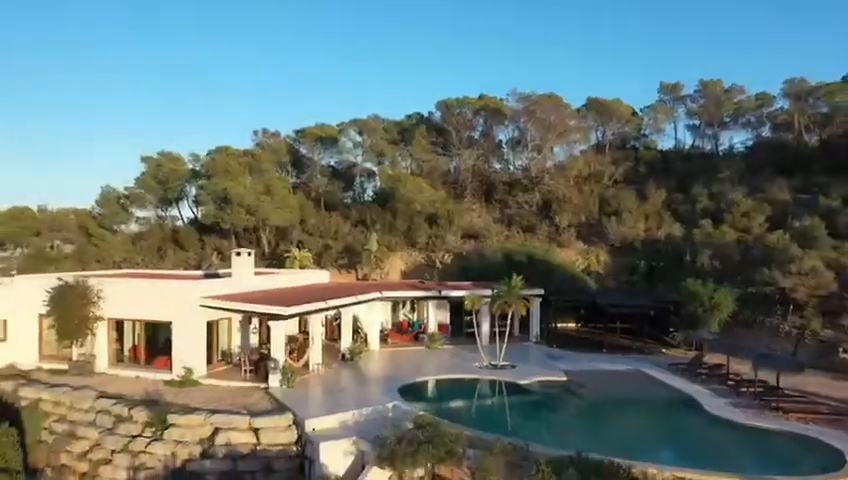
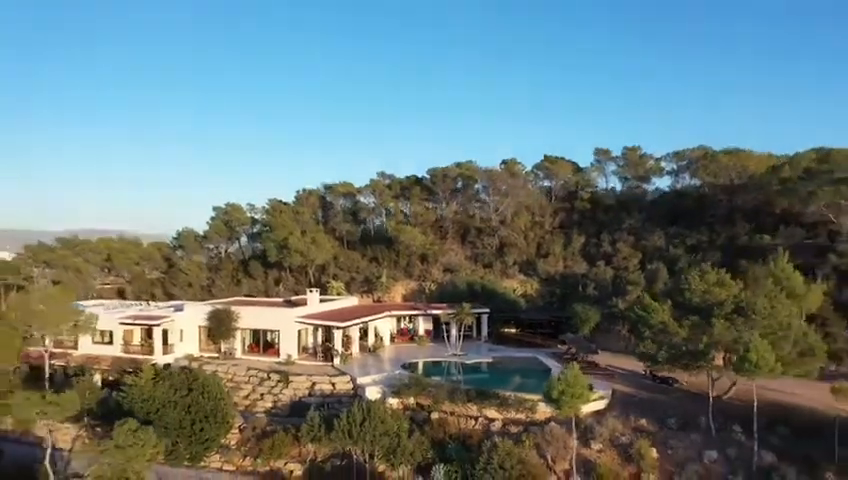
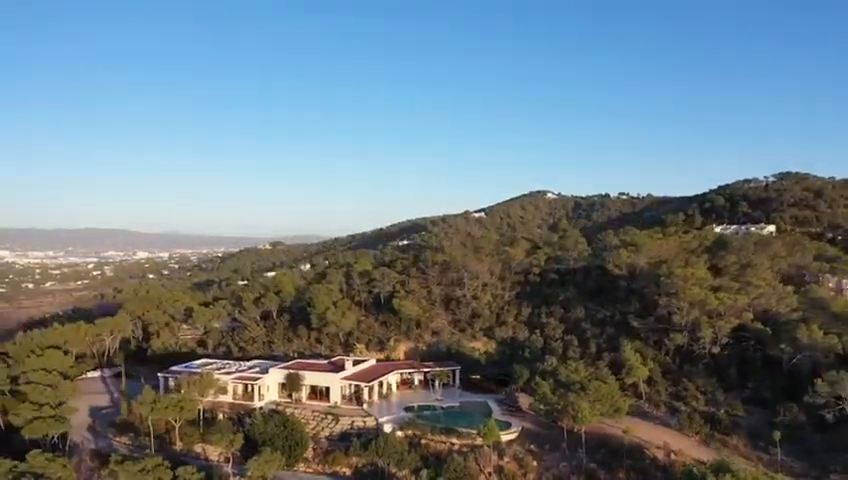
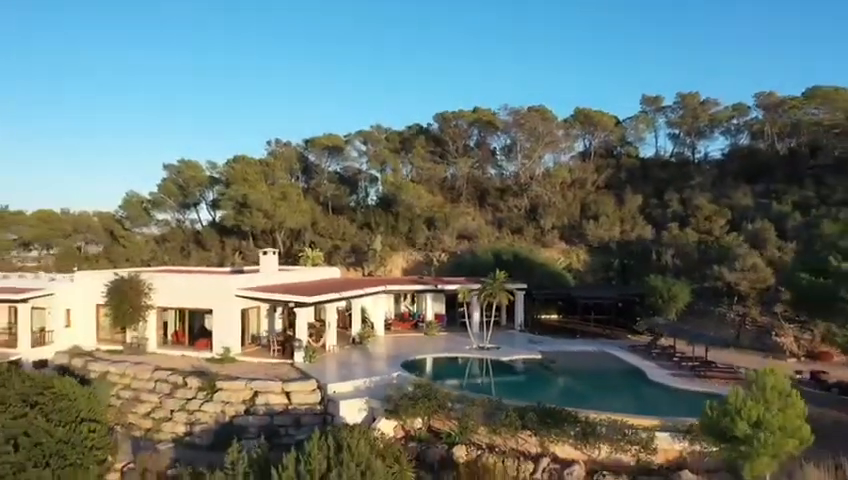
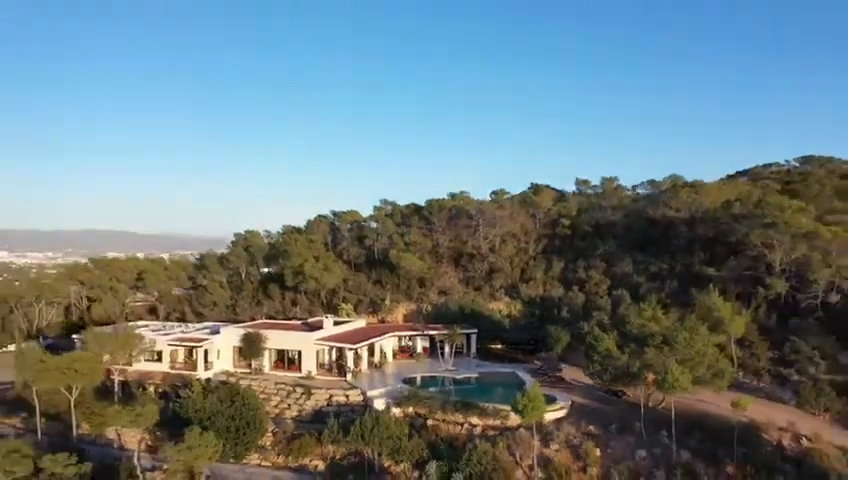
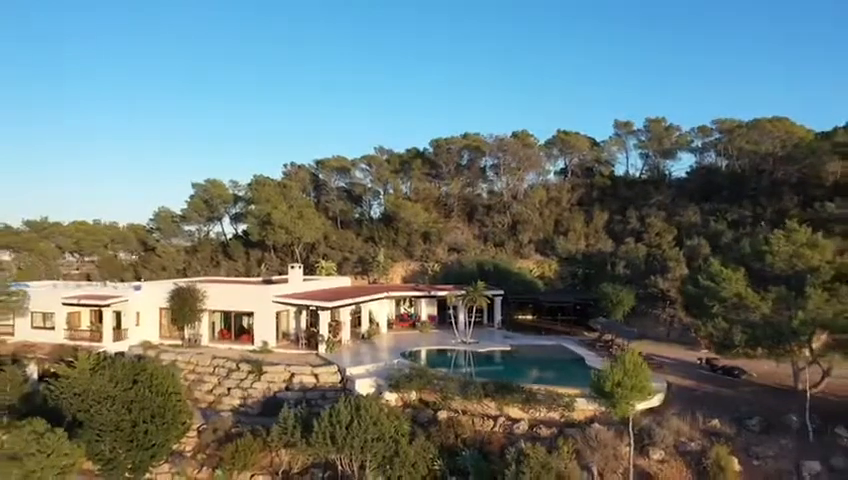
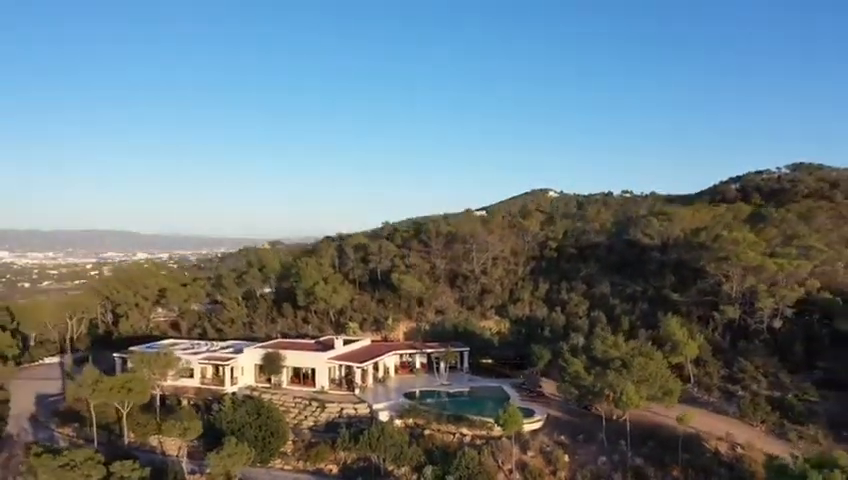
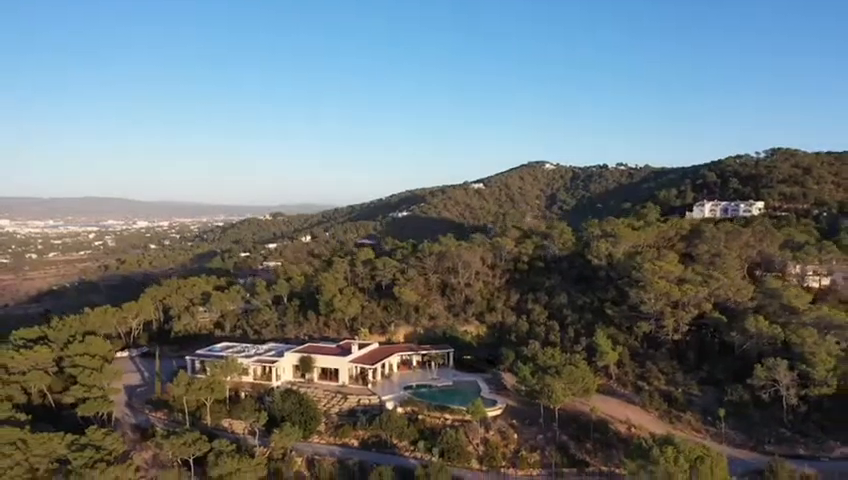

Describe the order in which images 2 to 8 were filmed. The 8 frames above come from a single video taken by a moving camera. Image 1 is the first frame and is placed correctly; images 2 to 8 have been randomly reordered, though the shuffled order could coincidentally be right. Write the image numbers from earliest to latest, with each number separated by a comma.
4, 6, 2, 5, 7, 3, 8
